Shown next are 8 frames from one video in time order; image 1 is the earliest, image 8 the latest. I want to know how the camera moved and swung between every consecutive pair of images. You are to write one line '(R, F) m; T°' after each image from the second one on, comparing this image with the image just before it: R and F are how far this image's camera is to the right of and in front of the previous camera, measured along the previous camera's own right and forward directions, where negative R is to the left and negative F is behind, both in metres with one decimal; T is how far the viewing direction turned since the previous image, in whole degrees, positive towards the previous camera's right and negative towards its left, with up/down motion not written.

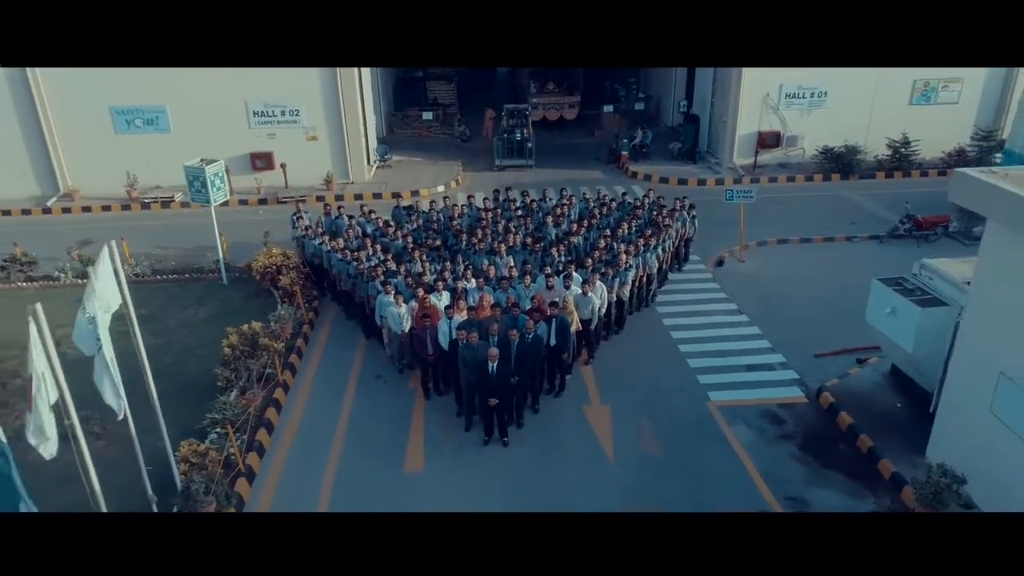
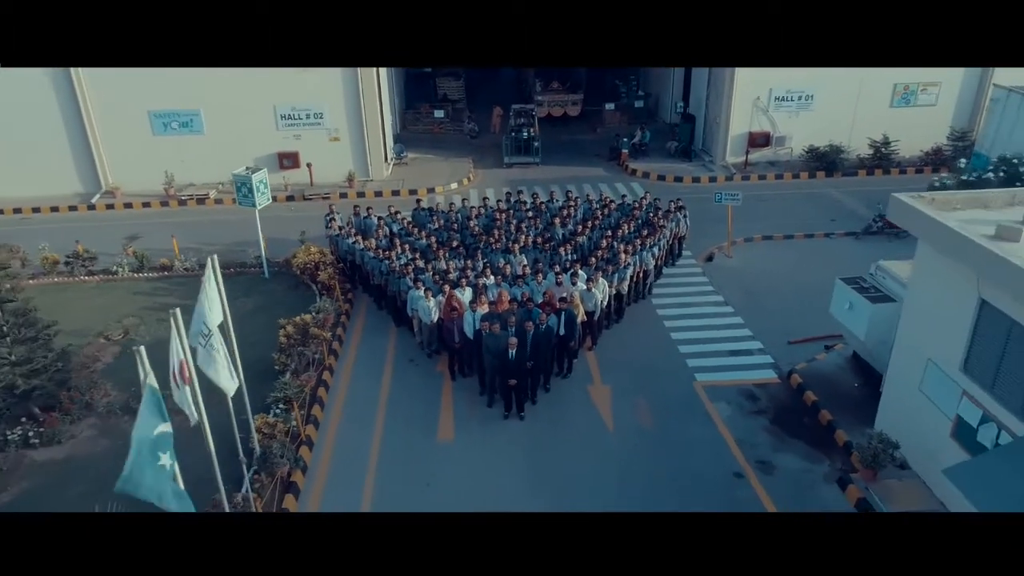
(-0.2, -1.4) m; 0°
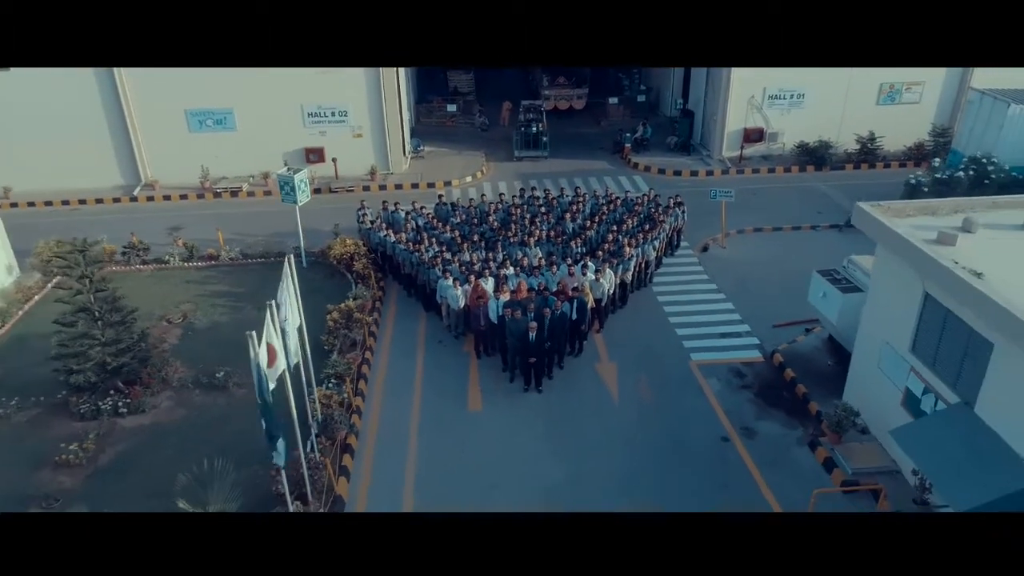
(-0.3, -1.4) m; 0°
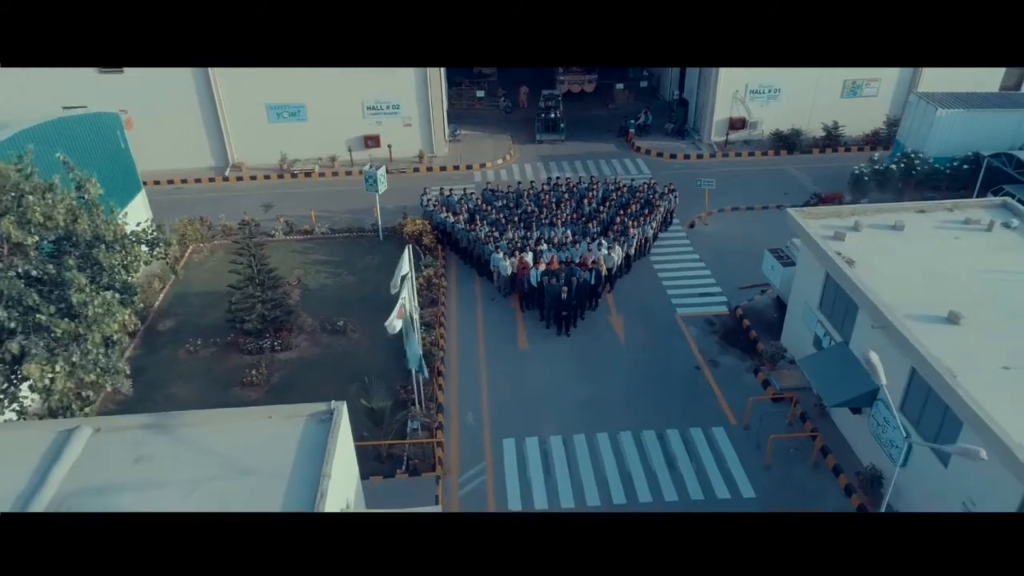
(-0.7, -4.2) m; 0°
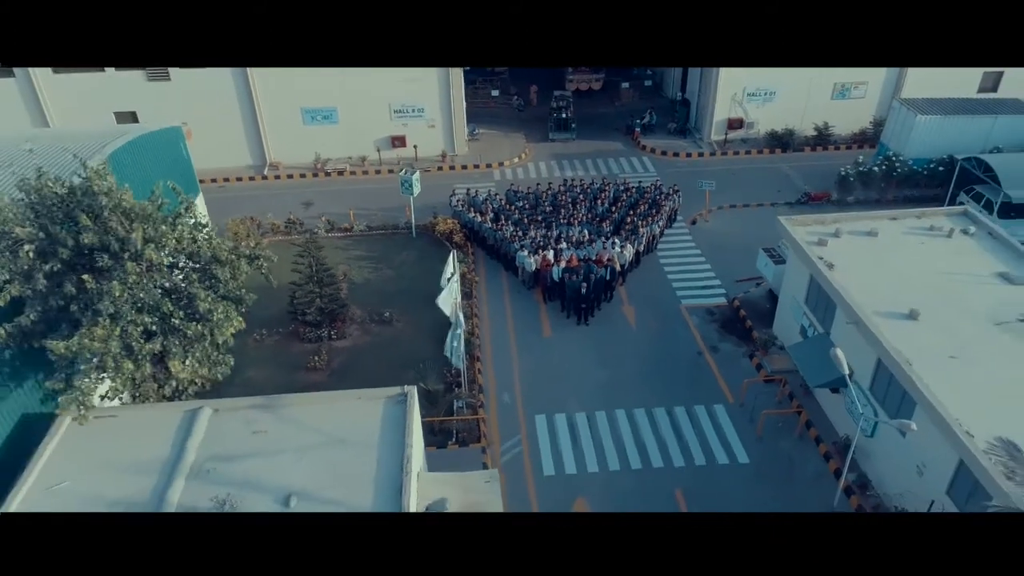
(-0.7, -2.0) m; 0°
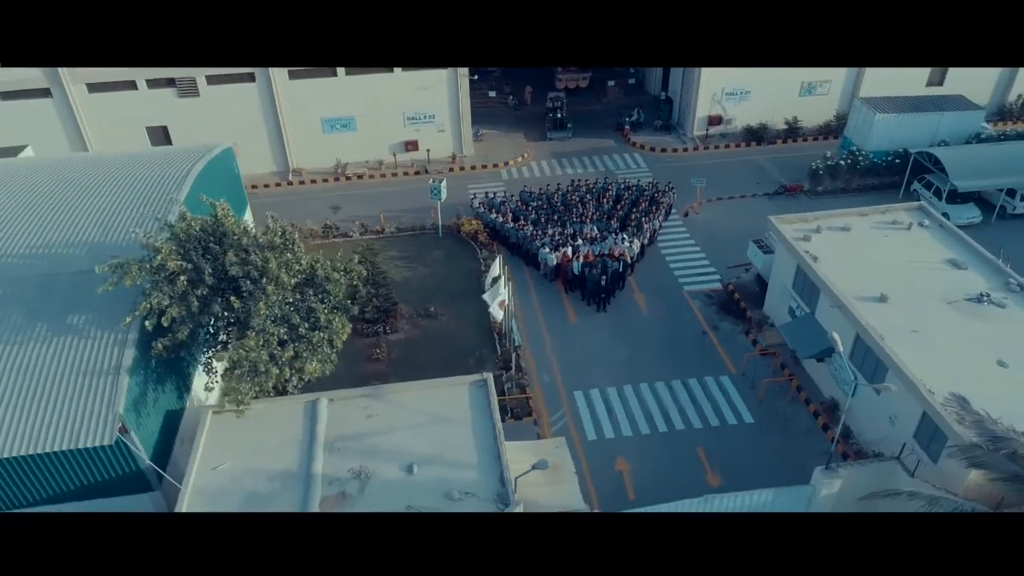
(-1.8, -2.5) m; +3°
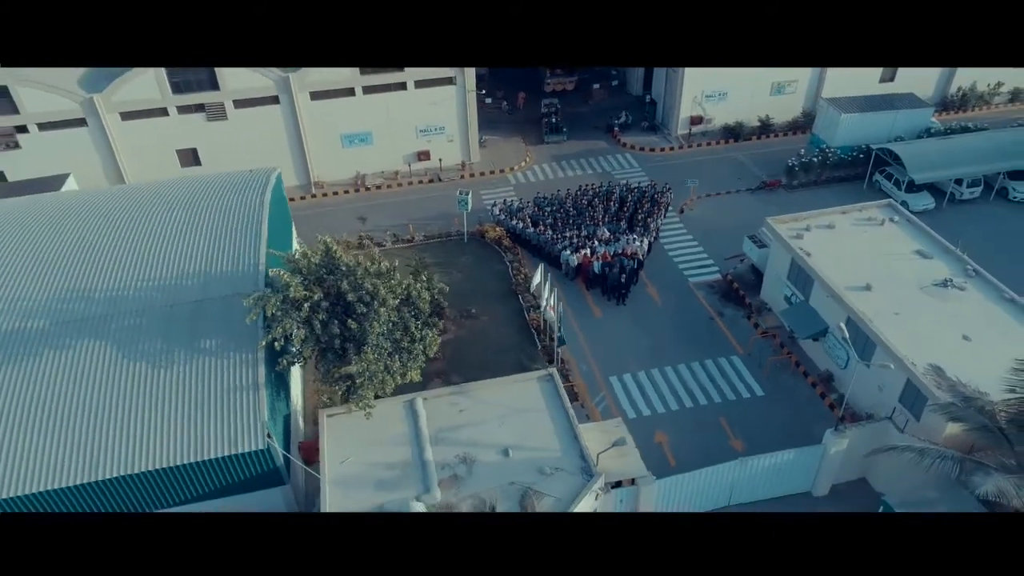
(-2.3, -2.5) m; +4°
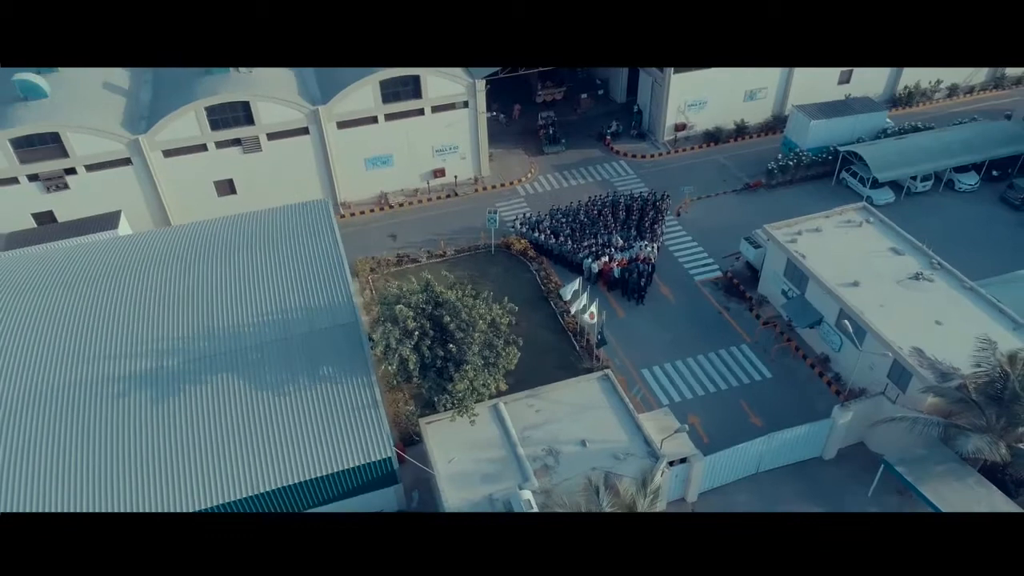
(-2.9, -2.9) m; +4°
